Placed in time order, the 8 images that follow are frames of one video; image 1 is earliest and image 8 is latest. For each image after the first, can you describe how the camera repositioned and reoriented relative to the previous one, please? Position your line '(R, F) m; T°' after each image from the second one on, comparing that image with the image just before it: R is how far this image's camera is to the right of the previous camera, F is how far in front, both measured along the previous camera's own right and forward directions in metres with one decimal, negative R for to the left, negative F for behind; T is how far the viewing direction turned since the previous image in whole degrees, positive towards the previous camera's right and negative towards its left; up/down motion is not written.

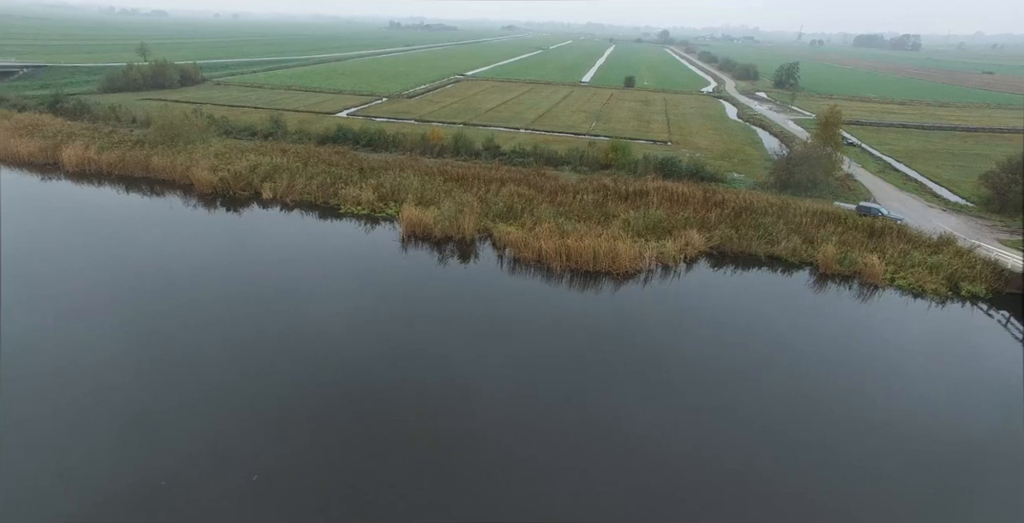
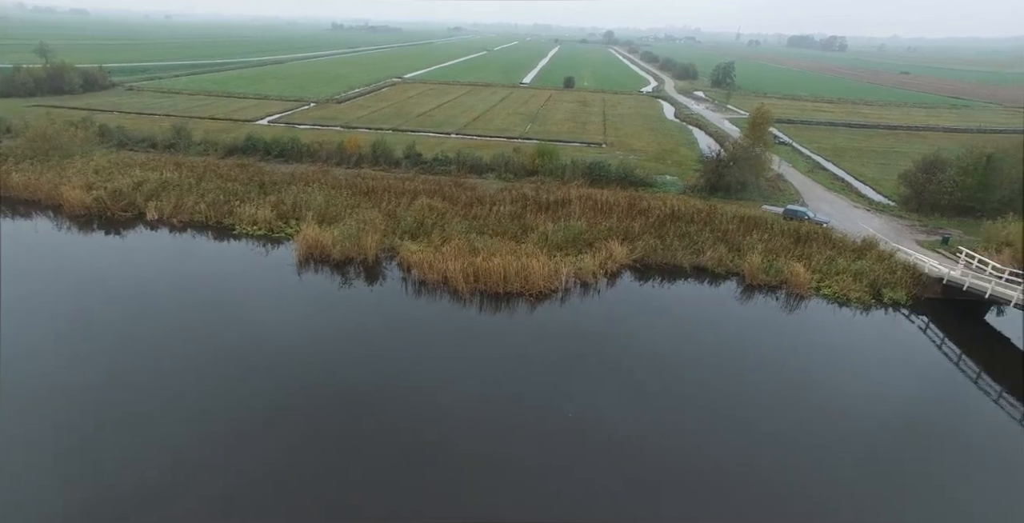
(+1.6, +1.6) m; +5°
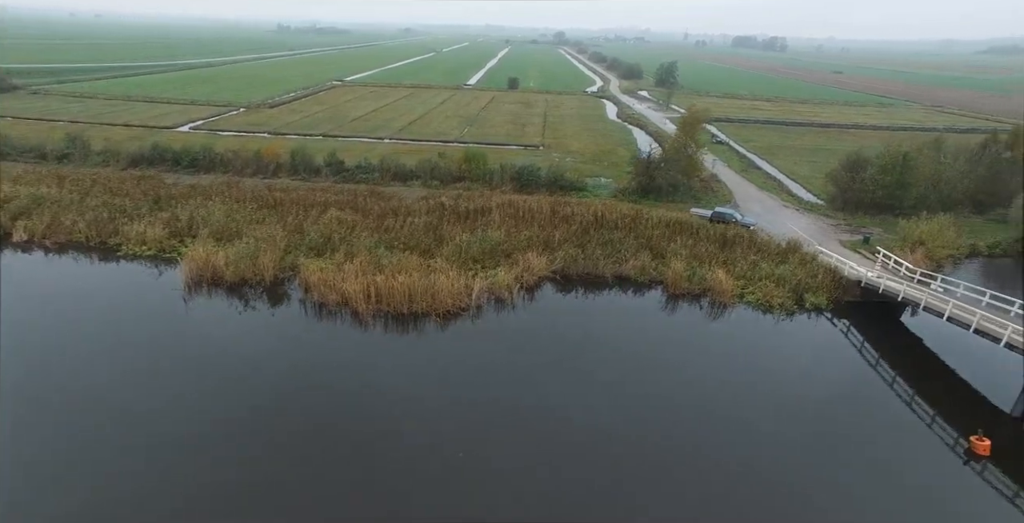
(+1.5, +1.1) m; +4°
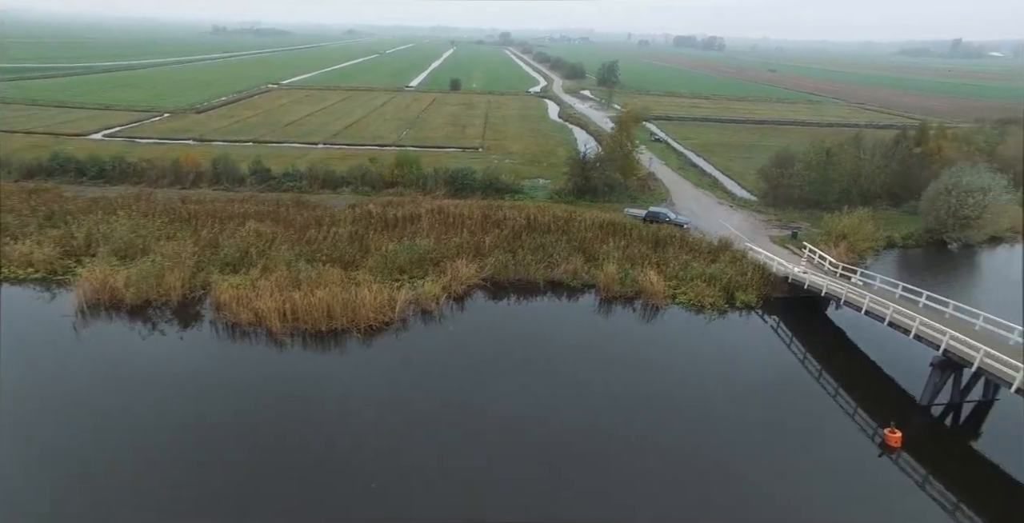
(+0.8, +0.6) m; +5°
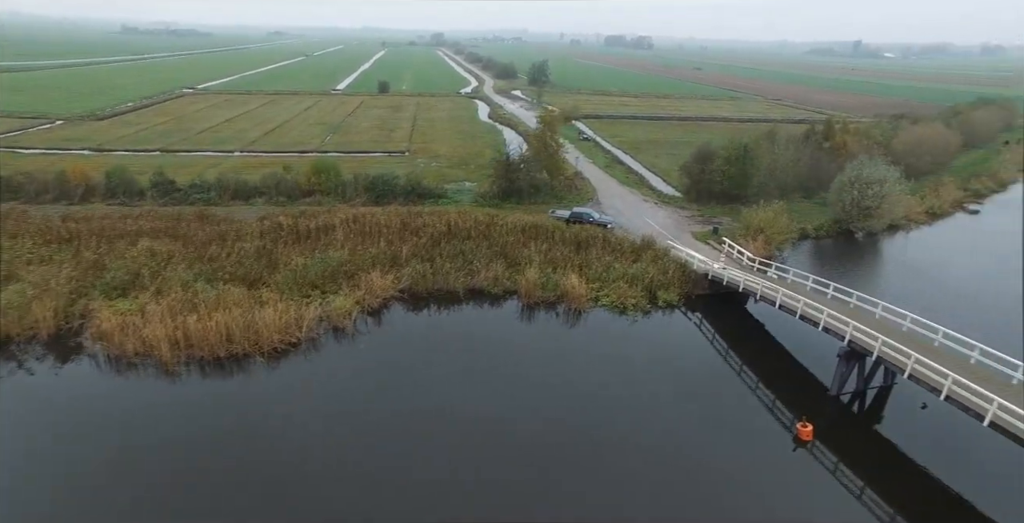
(+0.8, +0.5) m; +6°
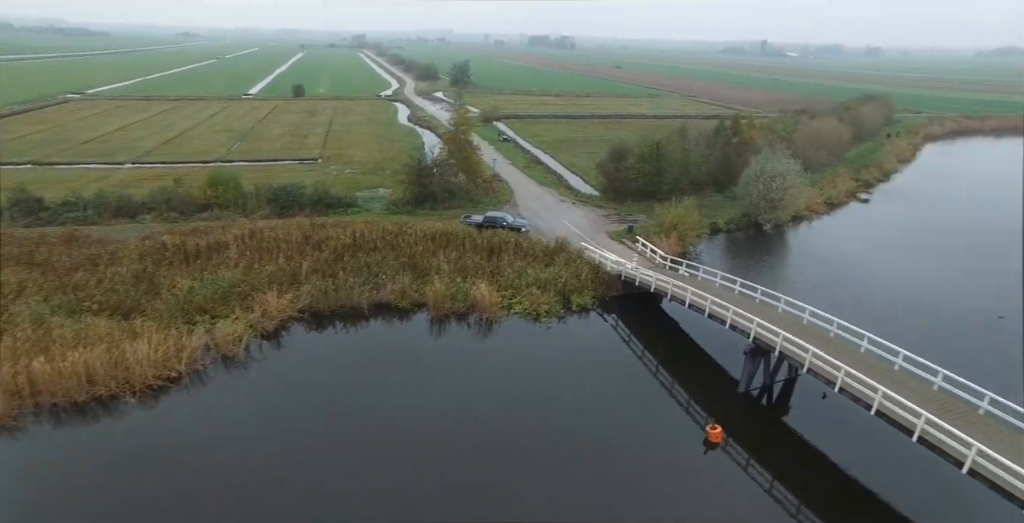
(+0.8, +0.6) m; +7°
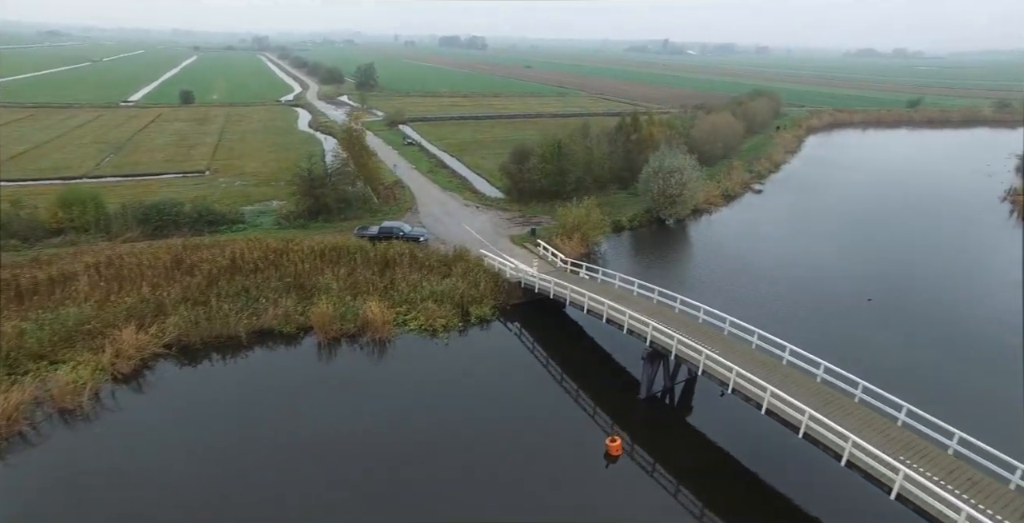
(+0.9, +0.7) m; +8°
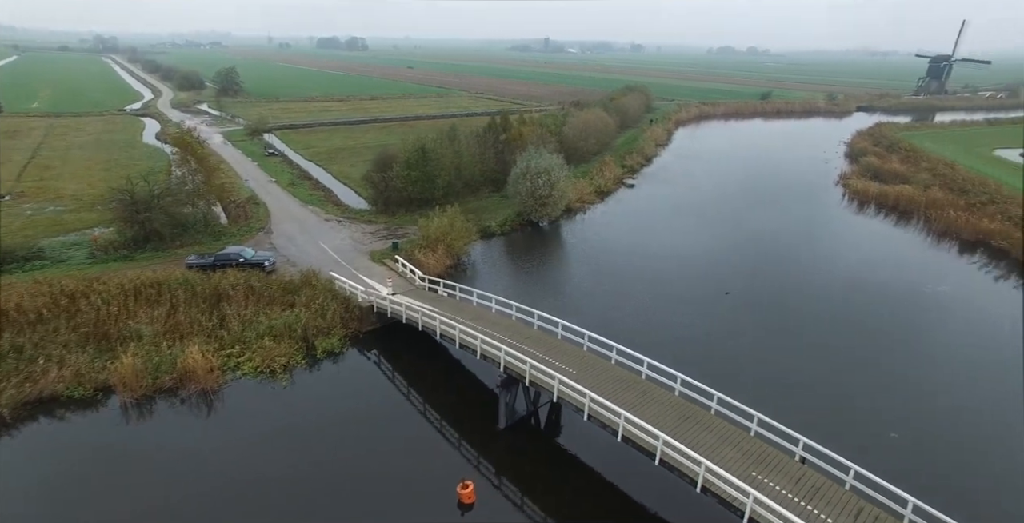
(+1.3, +1.0) m; +10°
